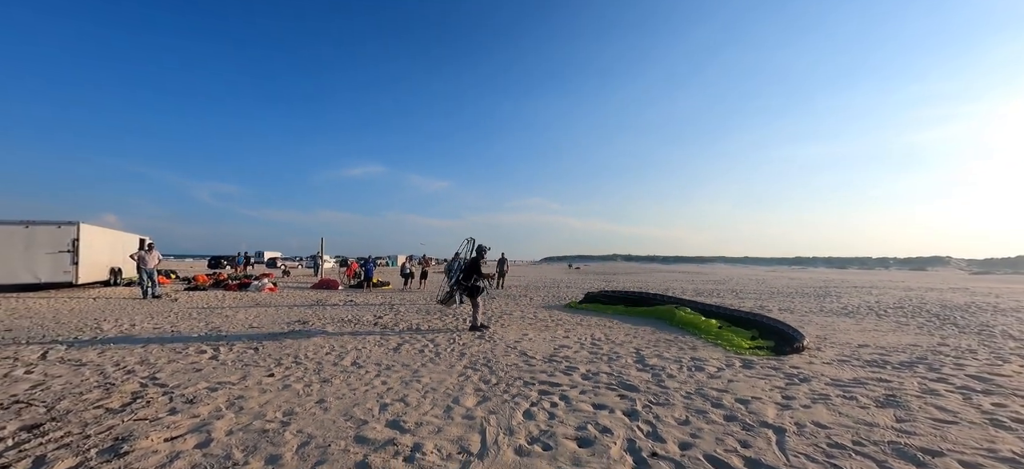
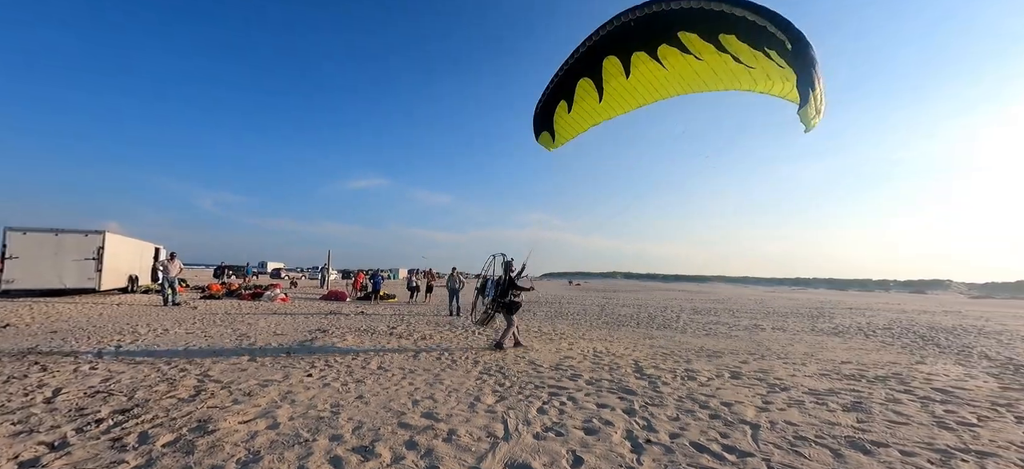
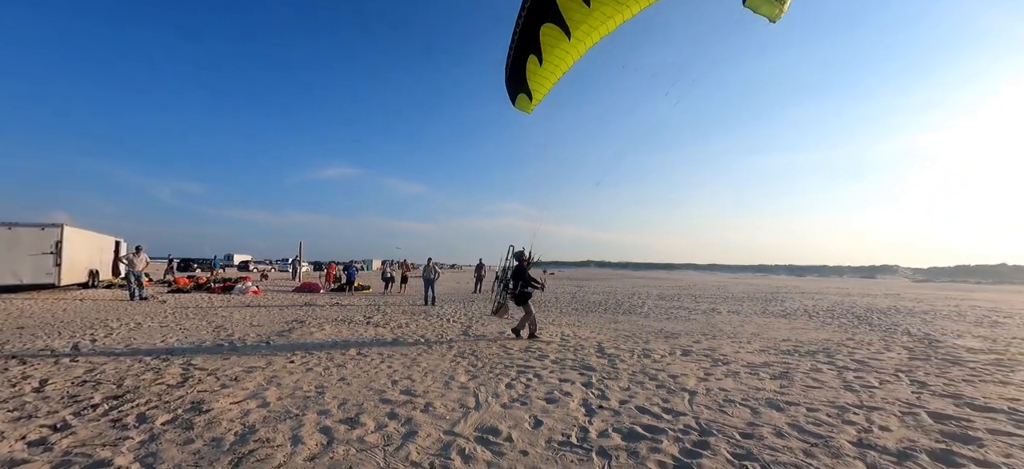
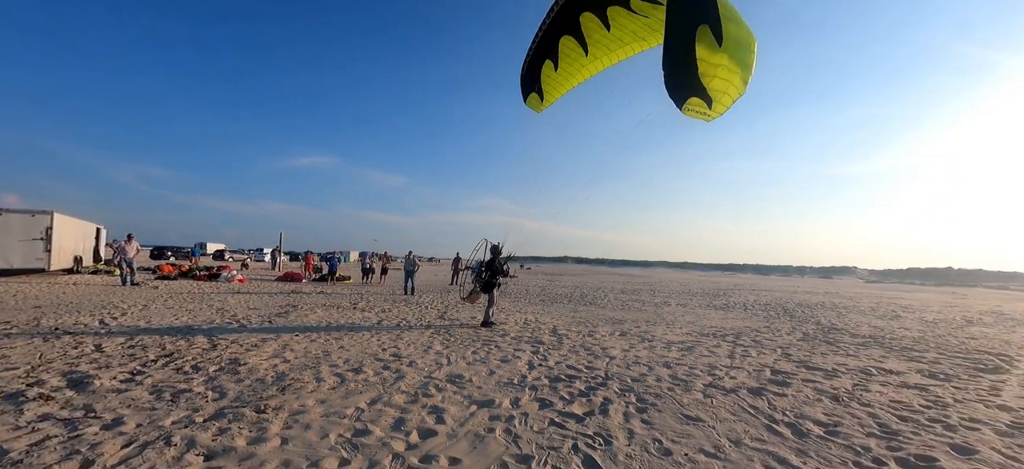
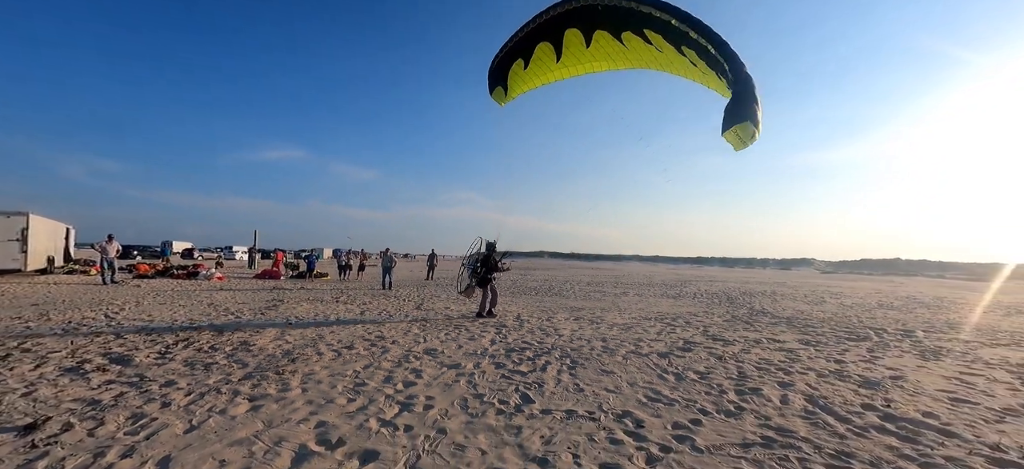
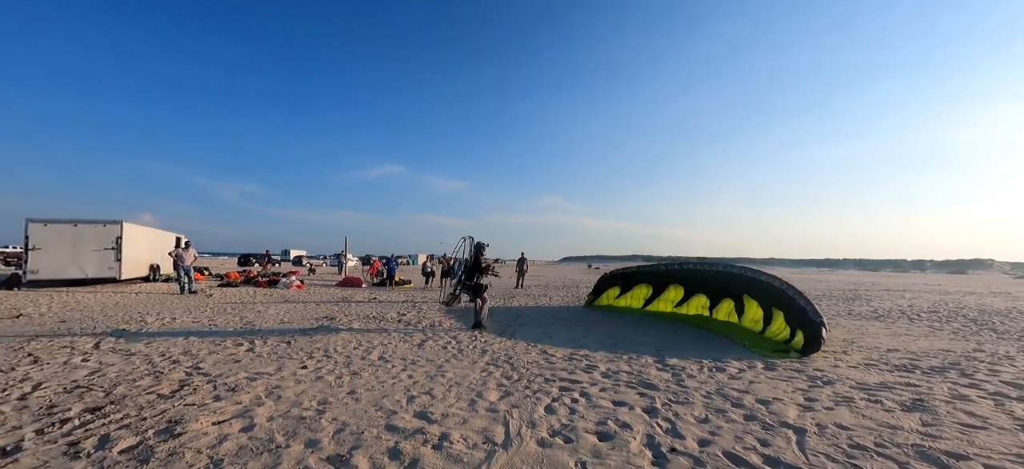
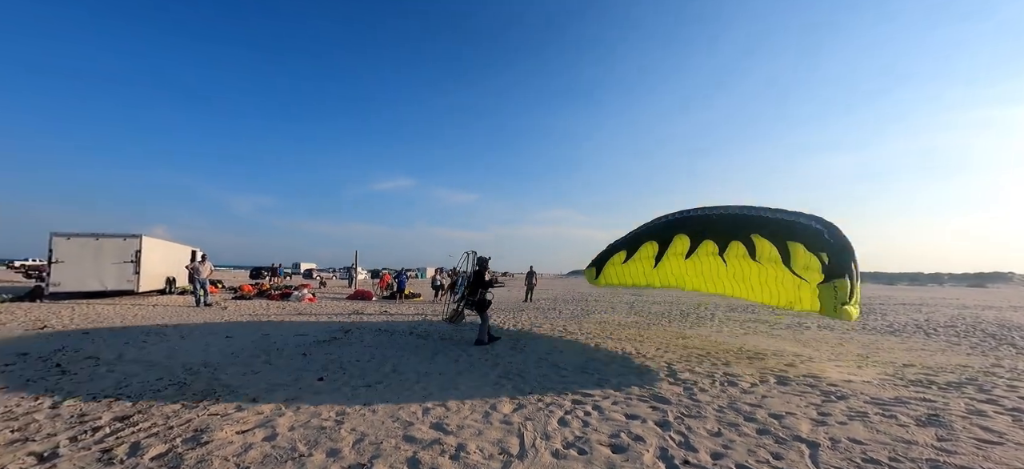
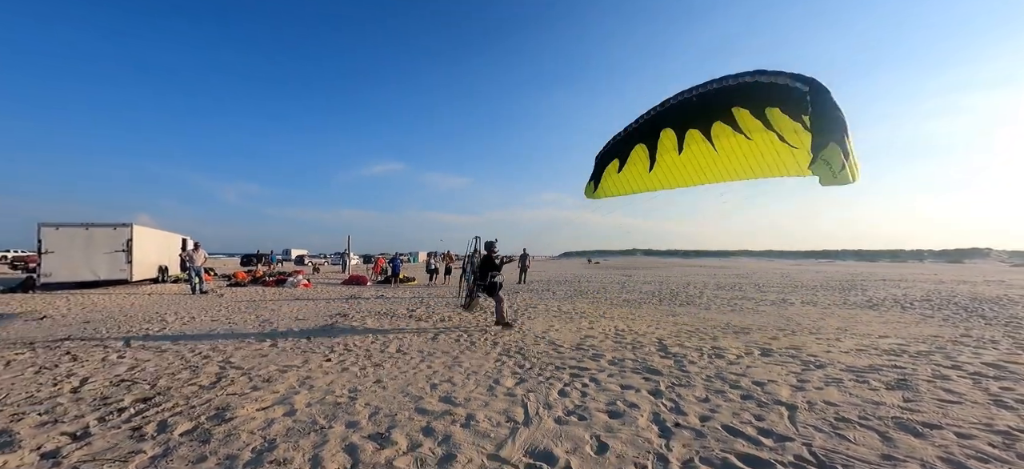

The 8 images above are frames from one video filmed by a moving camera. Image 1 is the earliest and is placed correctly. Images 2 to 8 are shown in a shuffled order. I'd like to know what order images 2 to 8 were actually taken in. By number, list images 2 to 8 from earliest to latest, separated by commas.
6, 7, 8, 2, 3, 4, 5
